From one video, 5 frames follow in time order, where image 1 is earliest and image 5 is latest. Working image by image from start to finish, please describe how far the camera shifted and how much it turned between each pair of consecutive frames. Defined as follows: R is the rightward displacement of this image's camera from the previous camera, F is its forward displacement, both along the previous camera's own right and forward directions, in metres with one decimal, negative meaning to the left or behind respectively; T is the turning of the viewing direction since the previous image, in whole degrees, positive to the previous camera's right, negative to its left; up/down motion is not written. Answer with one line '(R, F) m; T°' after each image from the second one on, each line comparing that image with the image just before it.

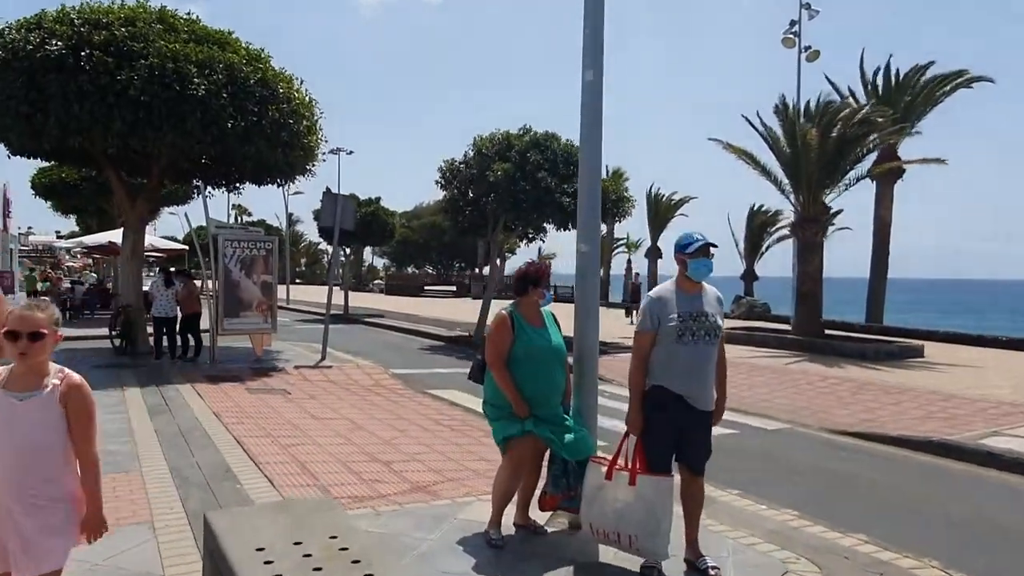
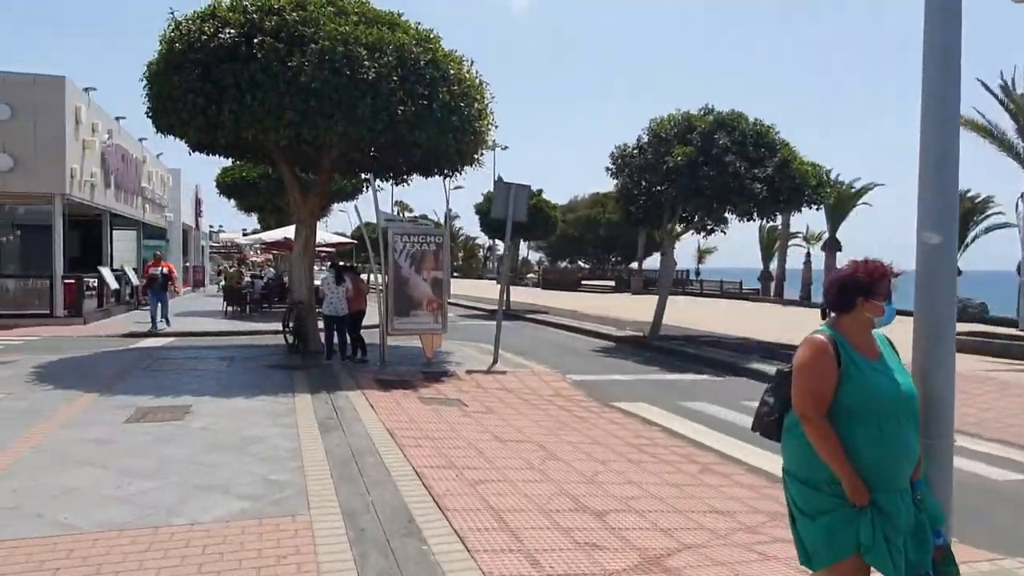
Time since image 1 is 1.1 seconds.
(-0.8, +1.5) m; -12°
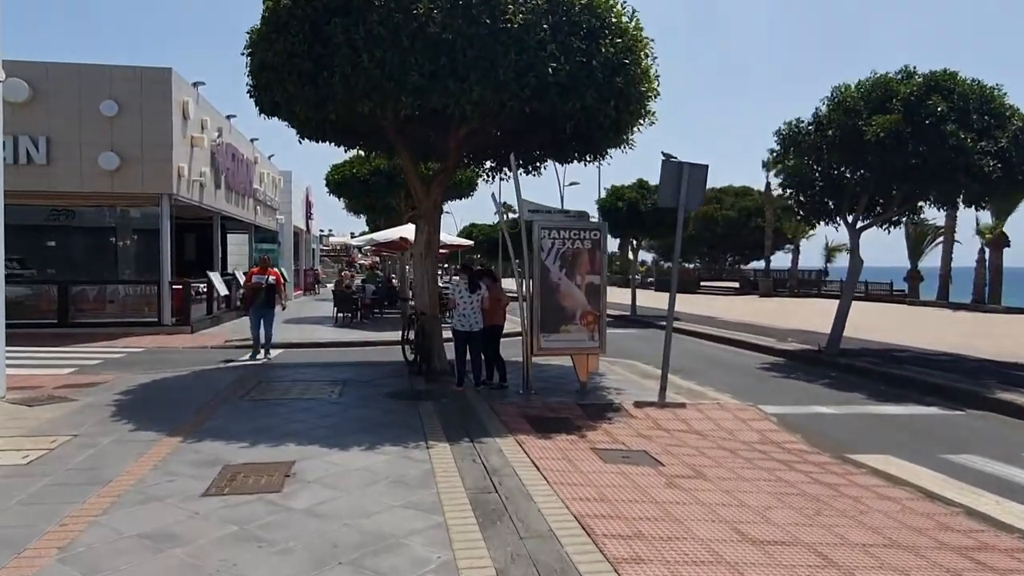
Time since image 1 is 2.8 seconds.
(-1.1, +2.7) m; -8°
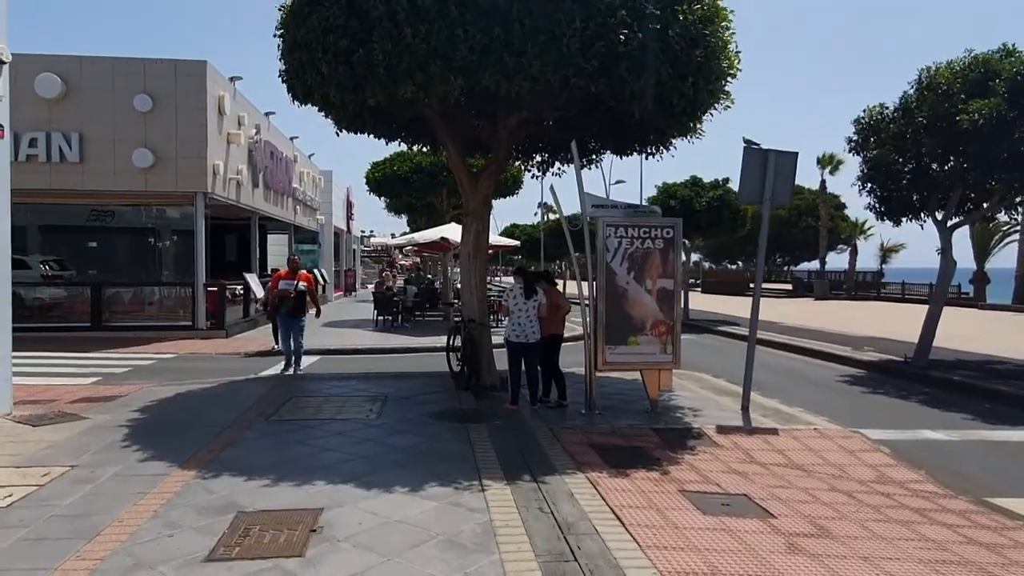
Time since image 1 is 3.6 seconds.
(-0.3, +1.3) m; -3°
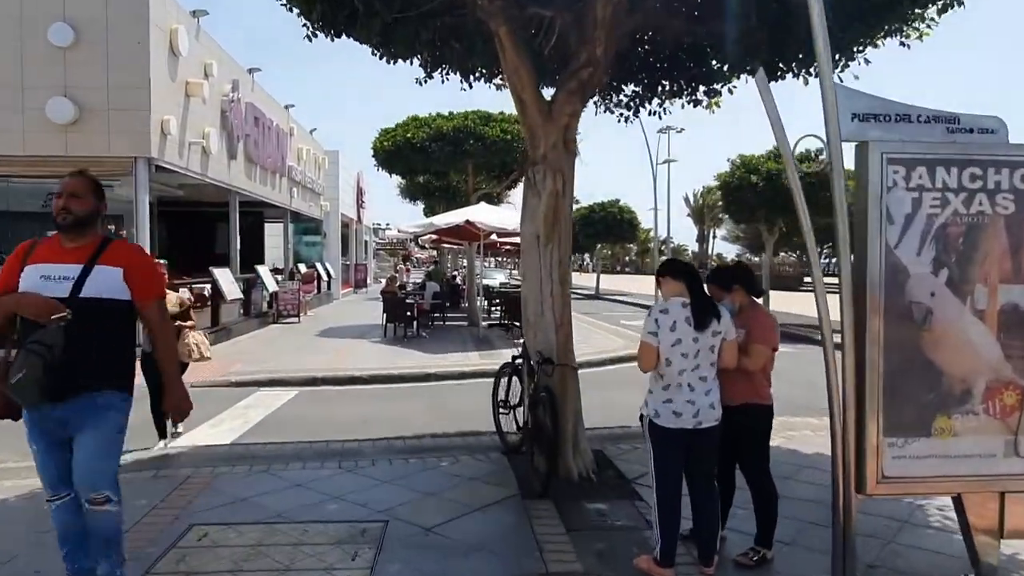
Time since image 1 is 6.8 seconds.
(-0.8, +5.2) m; -1°
